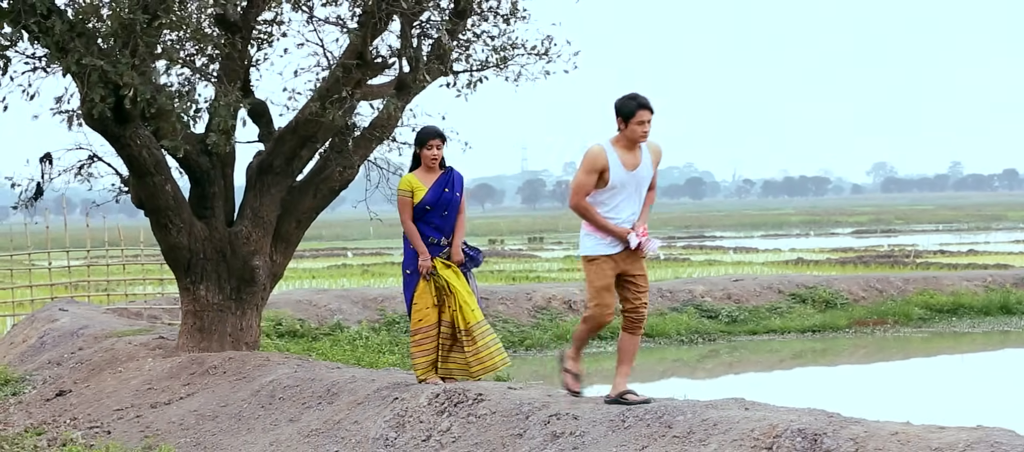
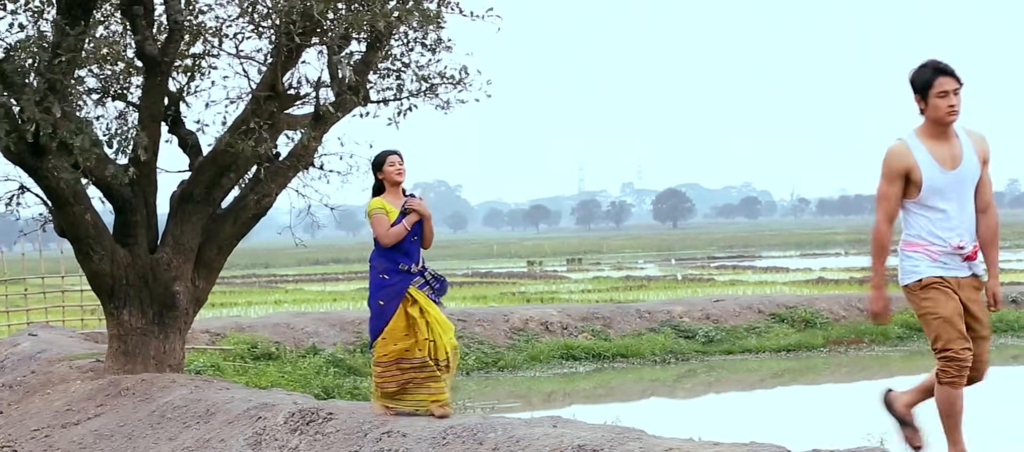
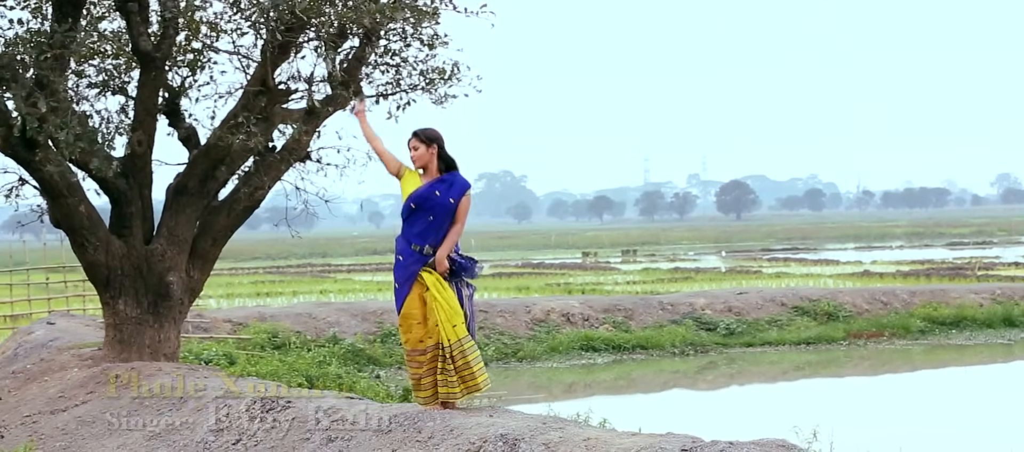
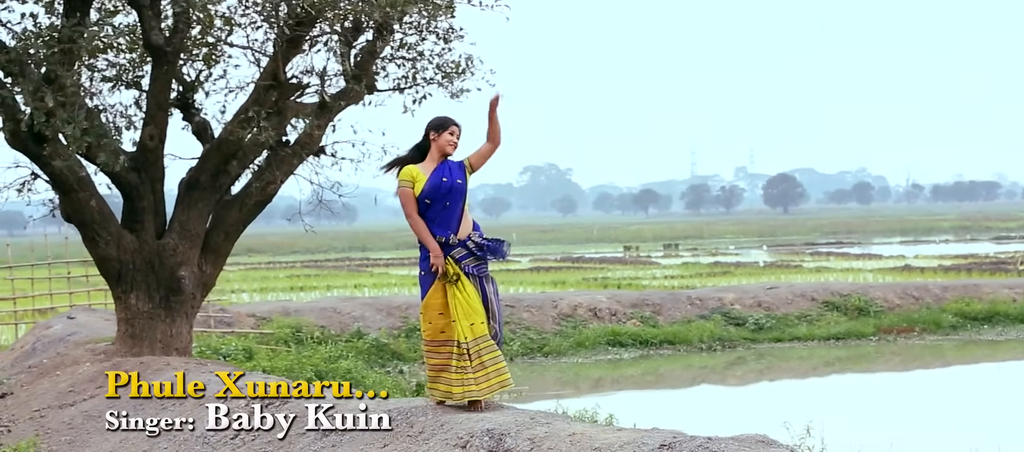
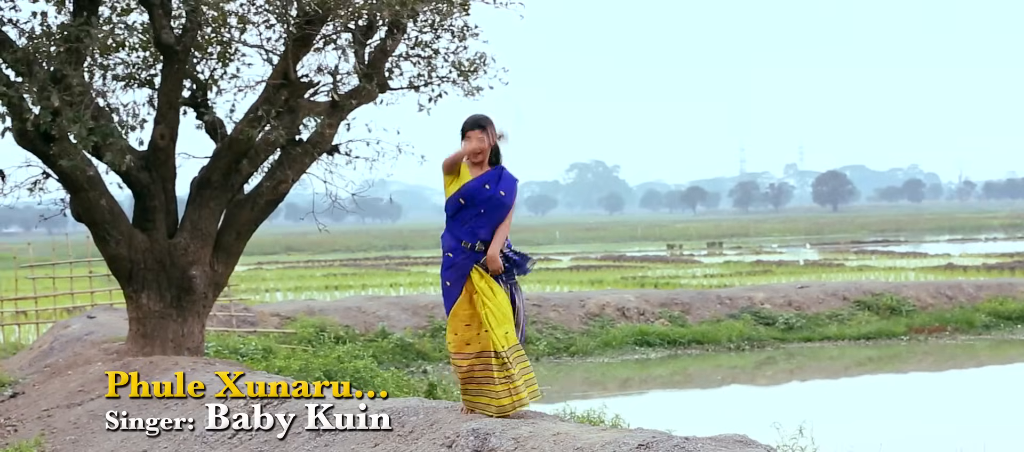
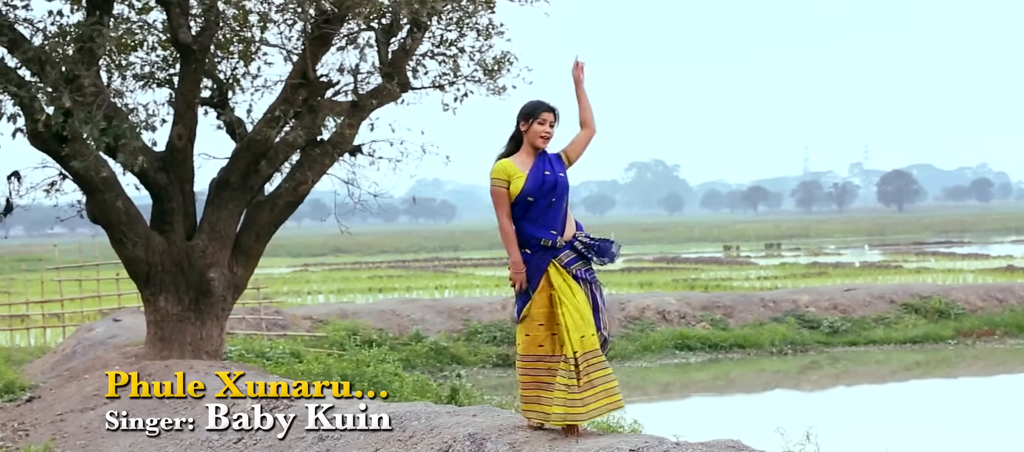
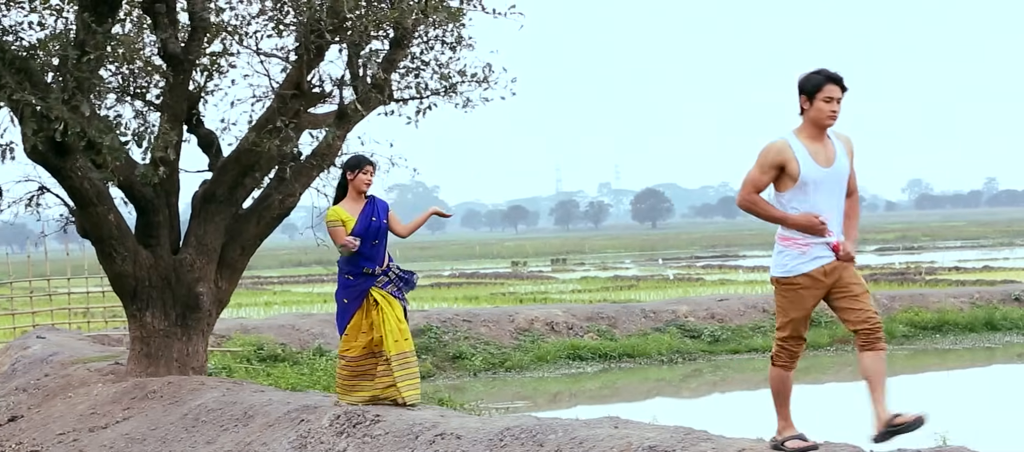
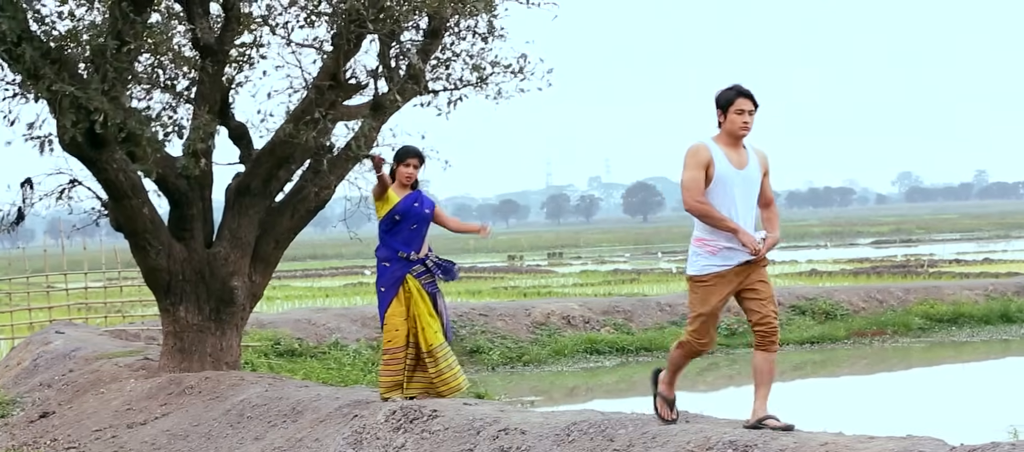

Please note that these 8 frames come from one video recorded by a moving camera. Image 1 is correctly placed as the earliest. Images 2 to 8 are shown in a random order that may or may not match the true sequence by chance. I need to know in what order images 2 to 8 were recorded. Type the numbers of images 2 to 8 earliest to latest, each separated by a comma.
8, 7, 2, 3, 4, 5, 6
